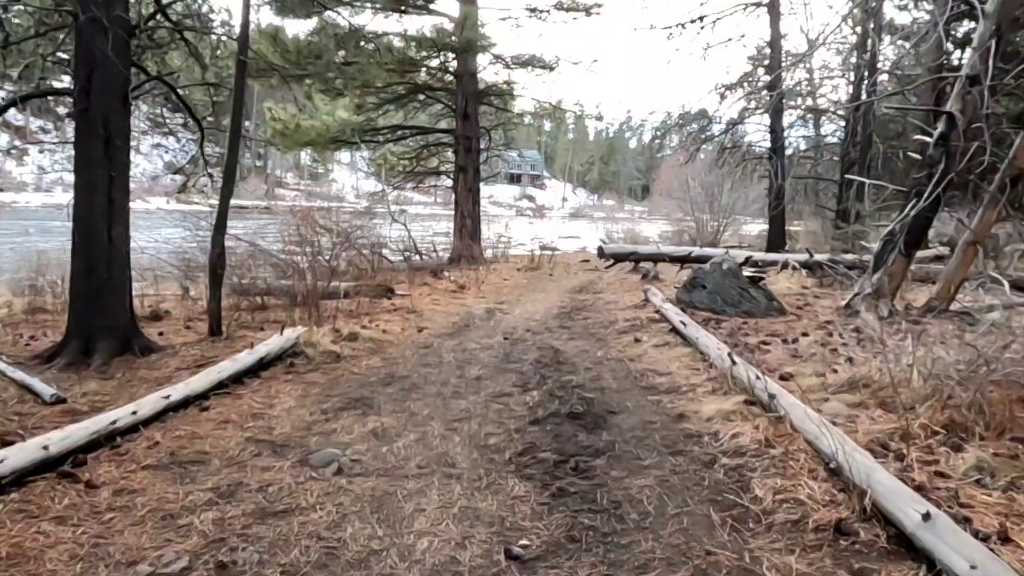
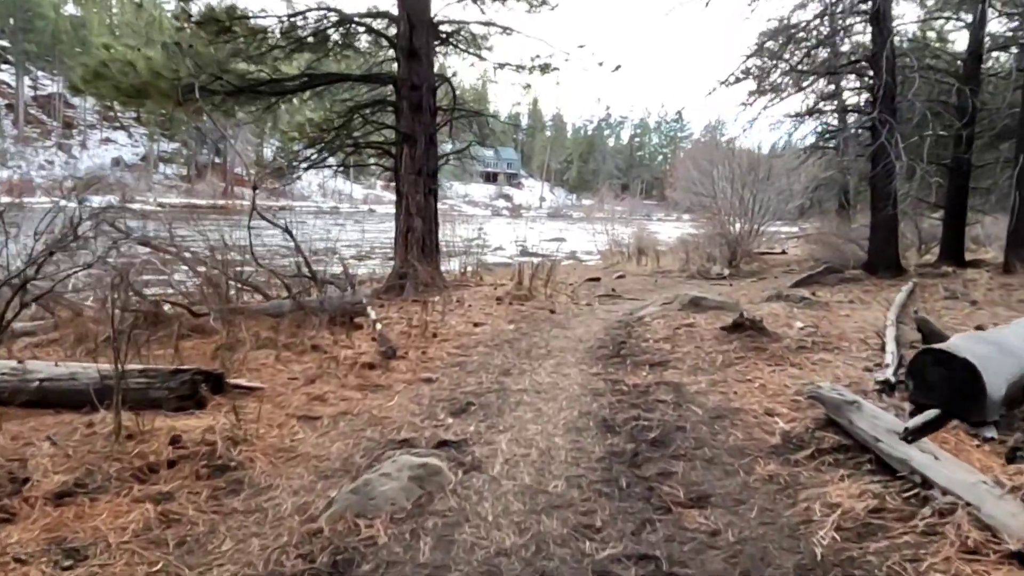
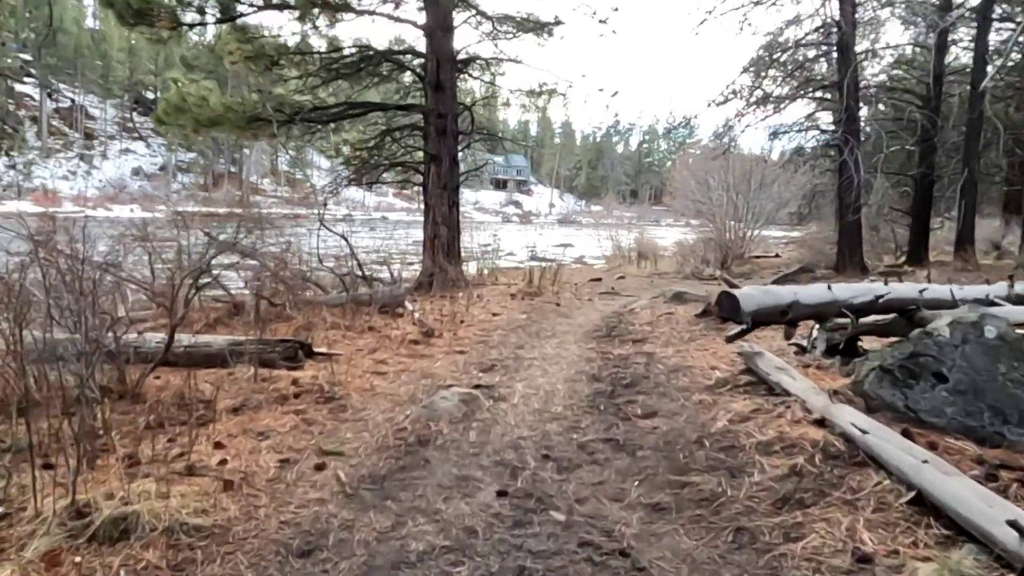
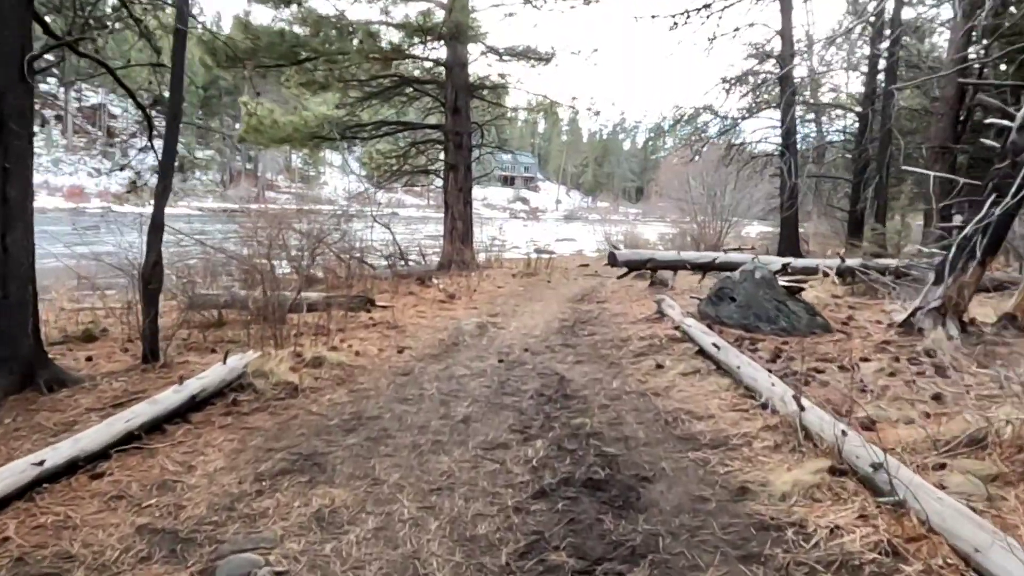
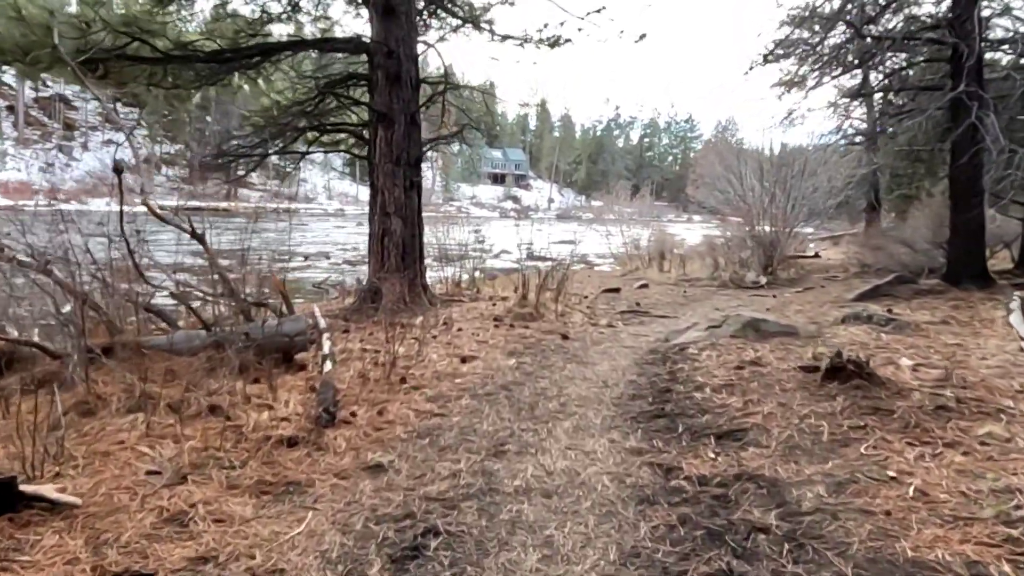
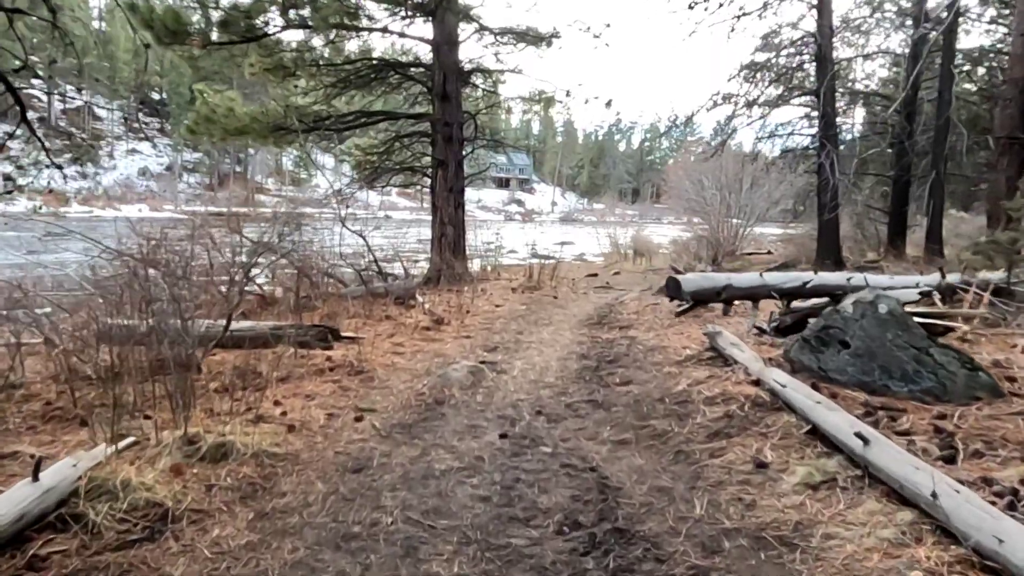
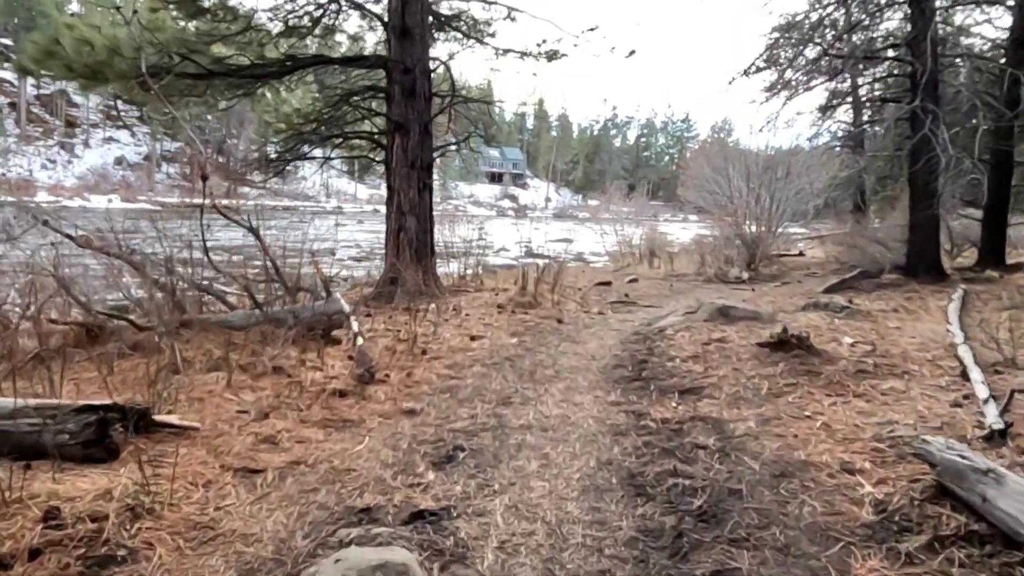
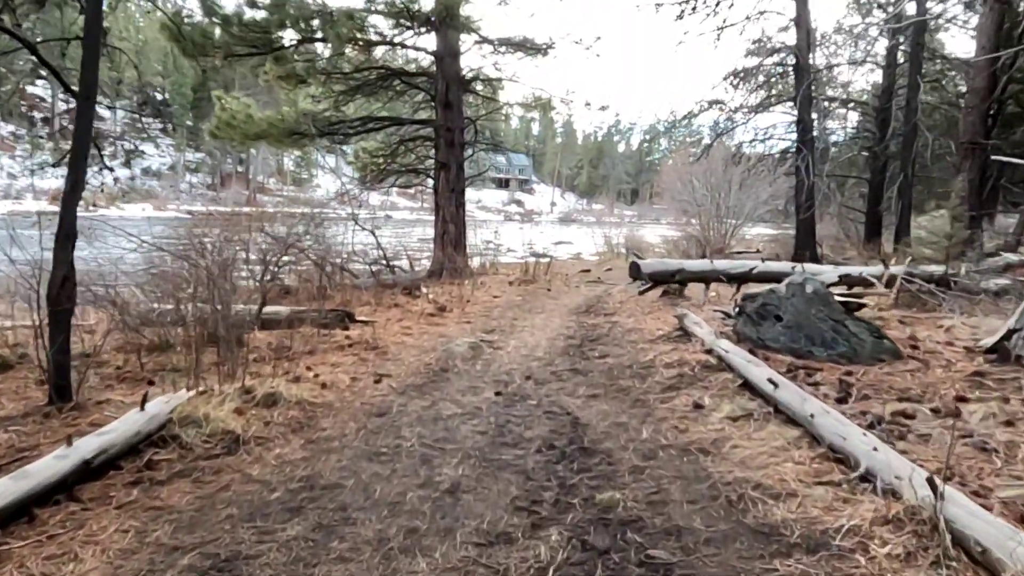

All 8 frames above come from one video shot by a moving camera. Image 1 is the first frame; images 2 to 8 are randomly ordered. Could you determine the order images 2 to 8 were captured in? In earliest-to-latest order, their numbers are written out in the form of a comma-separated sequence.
4, 8, 6, 3, 2, 7, 5
